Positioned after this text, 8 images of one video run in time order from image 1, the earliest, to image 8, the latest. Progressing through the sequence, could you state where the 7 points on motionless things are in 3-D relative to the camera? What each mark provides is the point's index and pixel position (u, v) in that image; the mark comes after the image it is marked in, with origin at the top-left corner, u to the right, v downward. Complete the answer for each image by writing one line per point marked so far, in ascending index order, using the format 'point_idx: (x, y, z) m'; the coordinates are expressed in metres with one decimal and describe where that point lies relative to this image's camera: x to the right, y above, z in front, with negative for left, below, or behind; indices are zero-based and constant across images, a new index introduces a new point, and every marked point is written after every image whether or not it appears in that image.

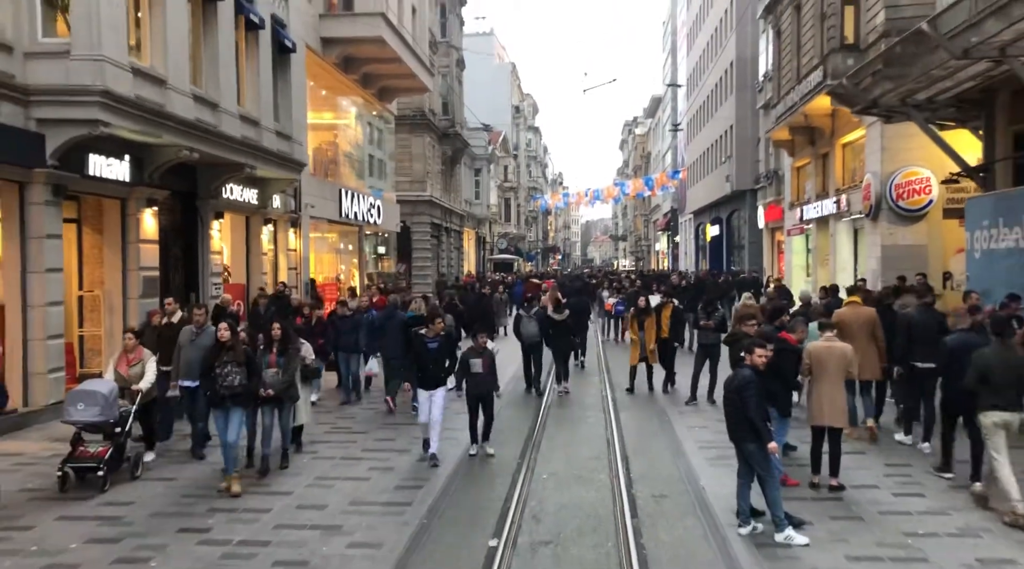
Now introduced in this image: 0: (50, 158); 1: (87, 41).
0: (-6.1, +1.7, +13.2) m
1: (-5.6, +3.3, +13.3) m
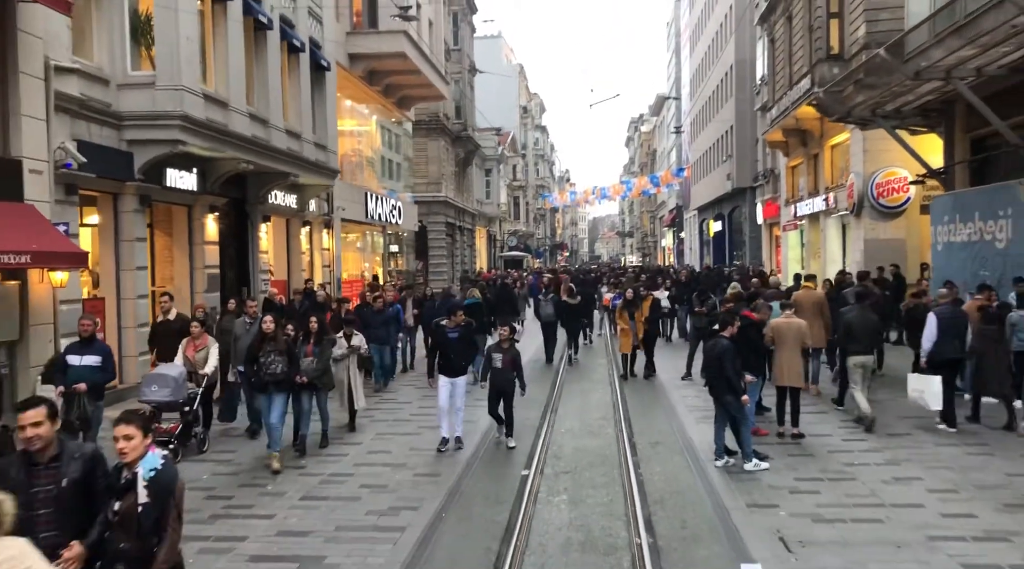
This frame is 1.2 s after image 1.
0: (-5.8, +1.7, +15.5) m
1: (-5.4, +3.3, +15.7) m
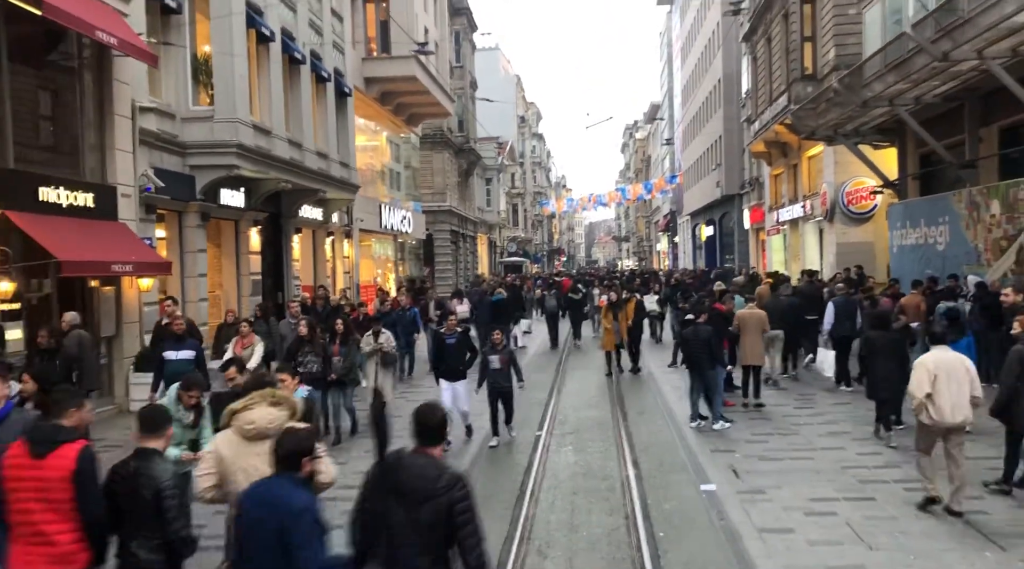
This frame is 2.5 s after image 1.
0: (-5.7, +1.7, +18.1) m
1: (-5.2, +3.2, +18.2) m
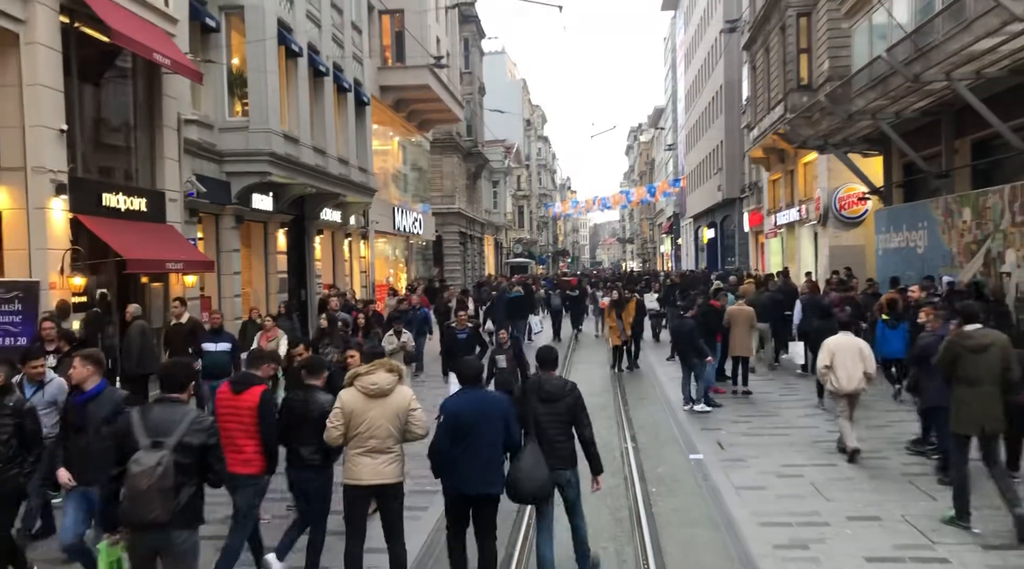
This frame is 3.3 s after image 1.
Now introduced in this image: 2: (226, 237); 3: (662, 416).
0: (-5.5, +1.7, +19.6) m
1: (-5.0, +3.3, +19.8) m
2: (-5.6, +0.9, +19.6) m
3: (+2.1, -1.8, +13.9) m
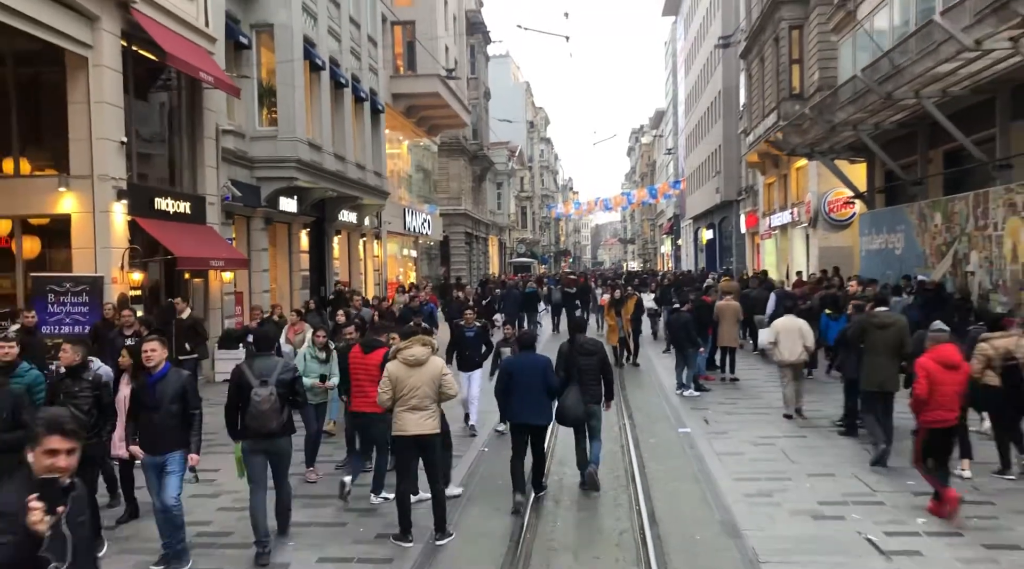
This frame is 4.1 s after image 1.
0: (-5.3, +1.8, +21.3) m
1: (-4.8, +3.4, +21.4) m
2: (-5.5, +1.0, +21.2) m
3: (+2.3, -1.8, +15.5) m
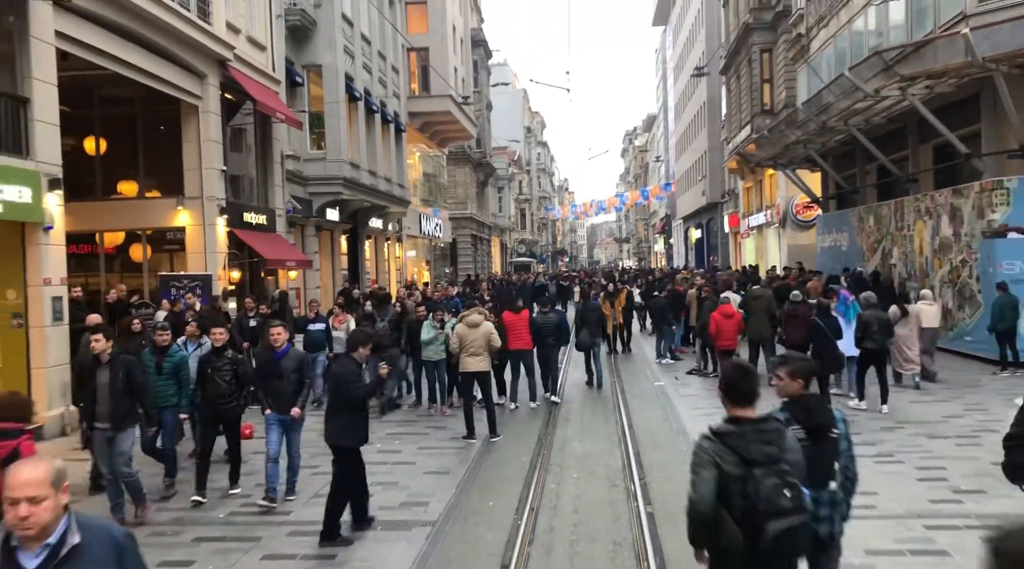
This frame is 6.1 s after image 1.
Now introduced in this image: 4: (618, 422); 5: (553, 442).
0: (-5.1, +1.9, +25.6) m
1: (-4.6, +3.4, +25.7) m
2: (-5.2, +1.1, +25.5) m
3: (+2.6, -1.6, +19.9) m
4: (+1.4, -1.8, +13.0) m
5: (+0.5, -1.9, +11.8) m
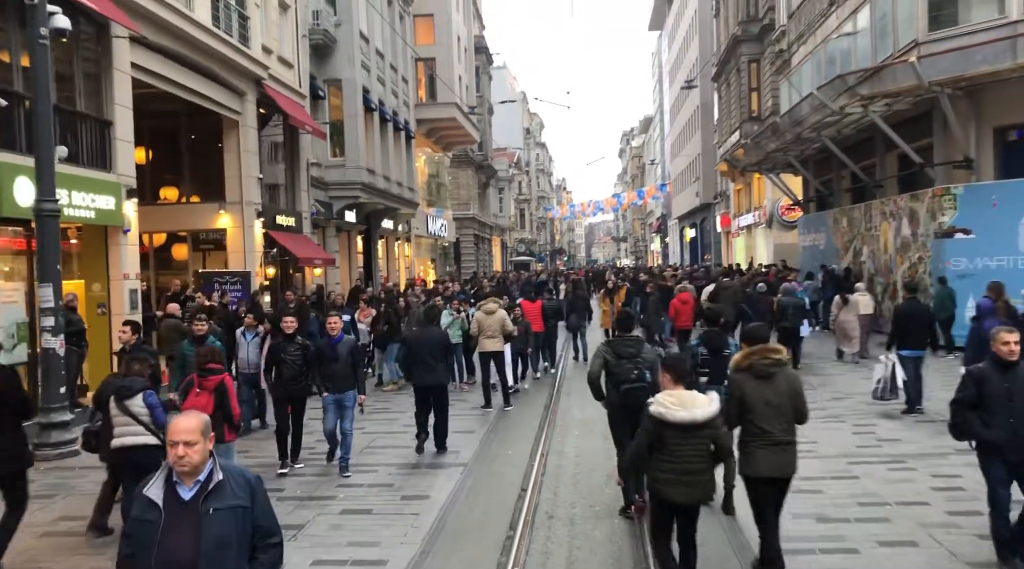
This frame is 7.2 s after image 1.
0: (-4.9, +2.0, +27.8) m
1: (-4.5, +3.5, +27.9) m
2: (-5.1, +1.2, +27.8) m
3: (+2.7, -1.5, +22.1) m
4: (+1.5, -1.7, +15.2) m
5: (+0.6, -1.8, +14.0) m
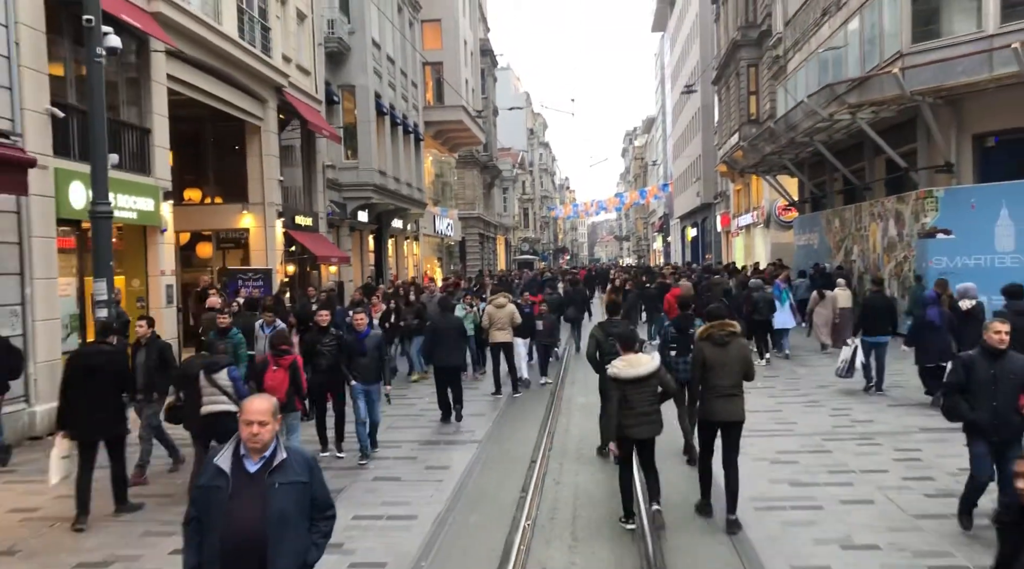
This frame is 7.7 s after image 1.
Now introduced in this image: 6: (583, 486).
0: (-4.8, +2.0, +29.0) m
1: (-4.3, +3.6, +29.1) m
2: (-4.9, +1.3, +29.0) m
3: (+2.9, -1.5, +23.3) m
4: (+1.7, -1.6, +16.4) m
5: (+0.8, -1.7, +15.2) m
6: (+0.7, -2.0, +9.6) m
